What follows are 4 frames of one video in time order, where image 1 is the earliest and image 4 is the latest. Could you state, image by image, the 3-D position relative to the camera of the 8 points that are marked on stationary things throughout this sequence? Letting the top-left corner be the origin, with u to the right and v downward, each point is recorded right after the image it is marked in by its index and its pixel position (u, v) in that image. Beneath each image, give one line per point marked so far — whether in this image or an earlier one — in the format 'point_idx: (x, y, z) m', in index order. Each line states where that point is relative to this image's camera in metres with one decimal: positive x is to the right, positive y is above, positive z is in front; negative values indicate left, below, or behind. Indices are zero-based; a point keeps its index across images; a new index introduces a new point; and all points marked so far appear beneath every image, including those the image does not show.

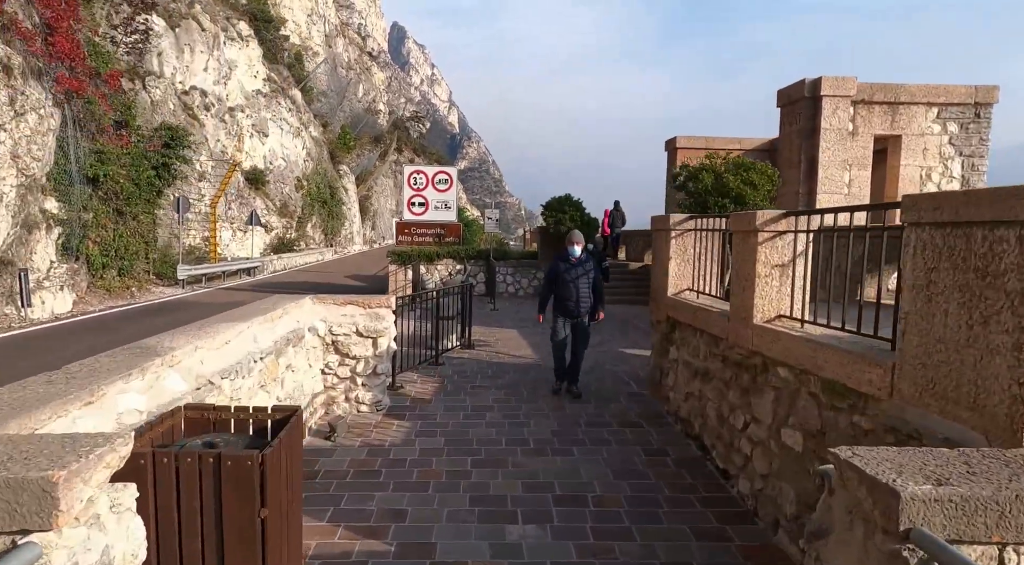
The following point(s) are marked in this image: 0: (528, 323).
0: (+0.3, -0.7, +12.7) m
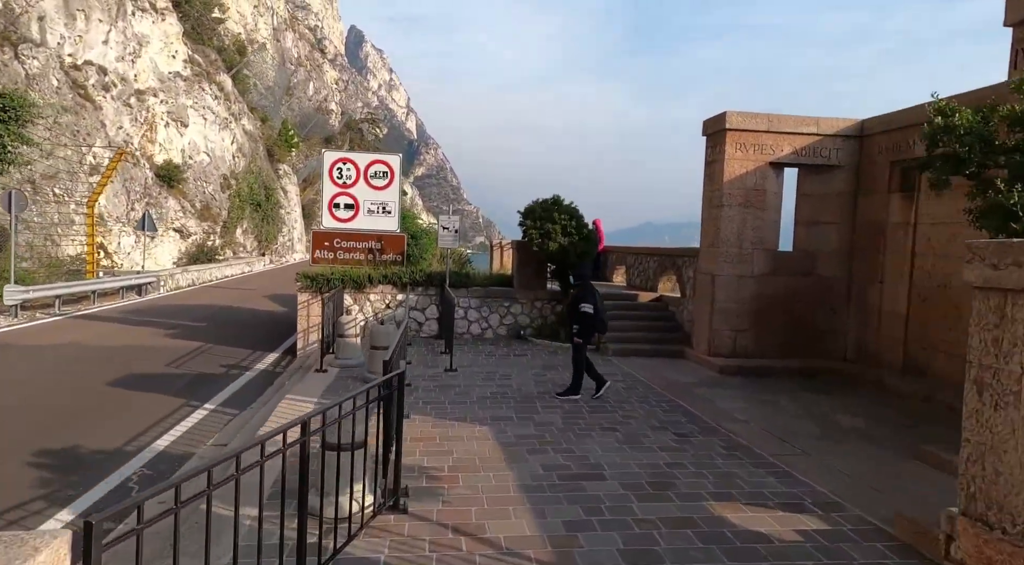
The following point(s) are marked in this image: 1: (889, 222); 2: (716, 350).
0: (0.0, -1.3, +7.6) m
1: (+5.3, +0.9, +10.4) m
2: (+3.0, -1.0, +10.8) m
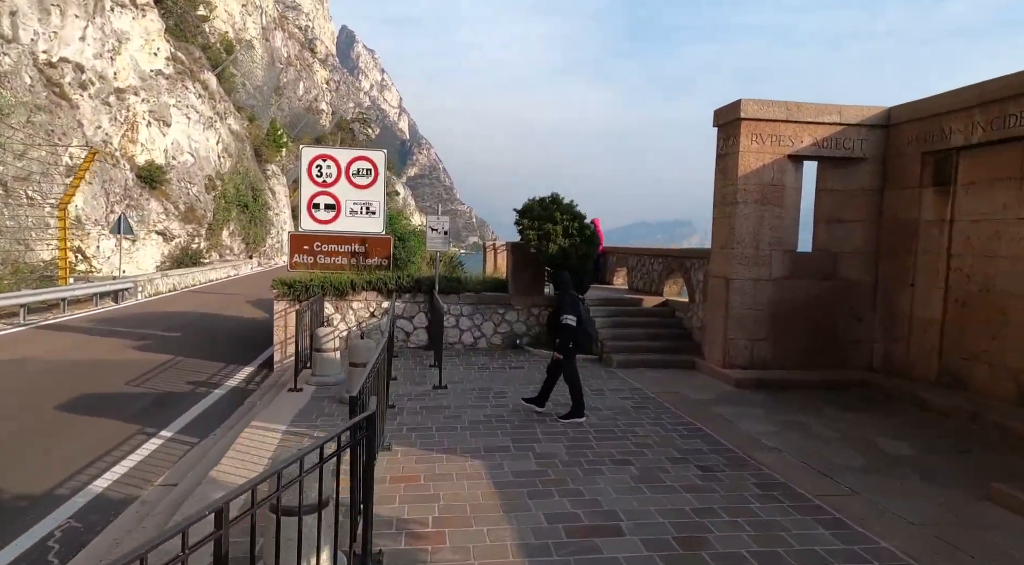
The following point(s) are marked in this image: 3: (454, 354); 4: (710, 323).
0: (-0.1, -1.4, +6.7) m
1: (+5.3, +0.8, +9.5) m
2: (+3.0, -1.1, +9.9) m
3: (-0.9, -1.1, +11.1) m
4: (+2.8, -0.6, +10.4) m
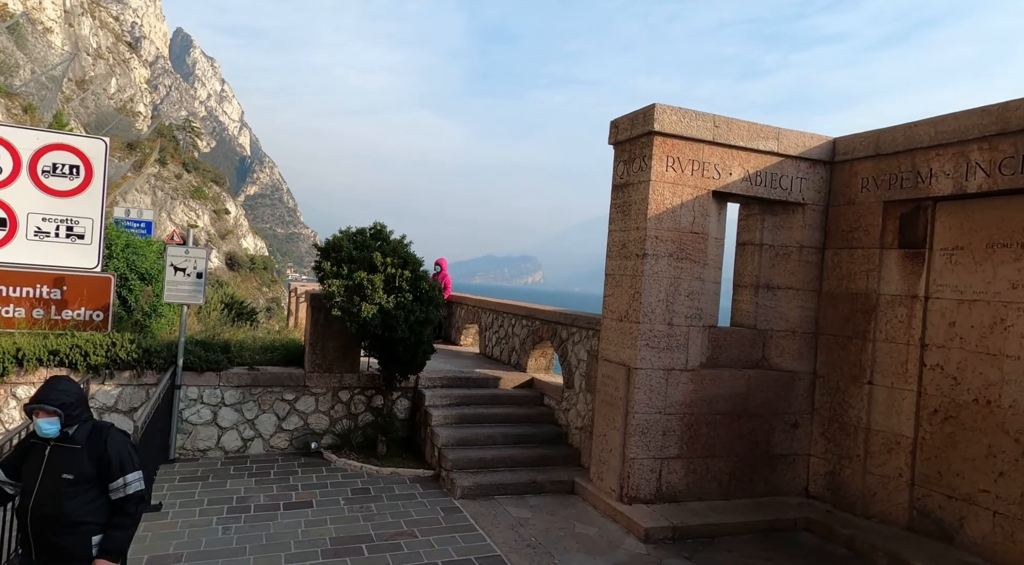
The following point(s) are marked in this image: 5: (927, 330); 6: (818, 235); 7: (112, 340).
0: (-1.2, -1.9, +2.8) m
1: (+3.4, -0.1, +6.8) m
2: (+1.1, -1.9, +6.6) m
3: (-3.0, -1.8, +7.0) m
4: (+0.8, -1.4, +7.0) m
5: (+3.7, -0.4, +6.4) m
6: (+3.1, +0.5, +7.4) m
7: (-3.9, -0.6, +7.2) m
